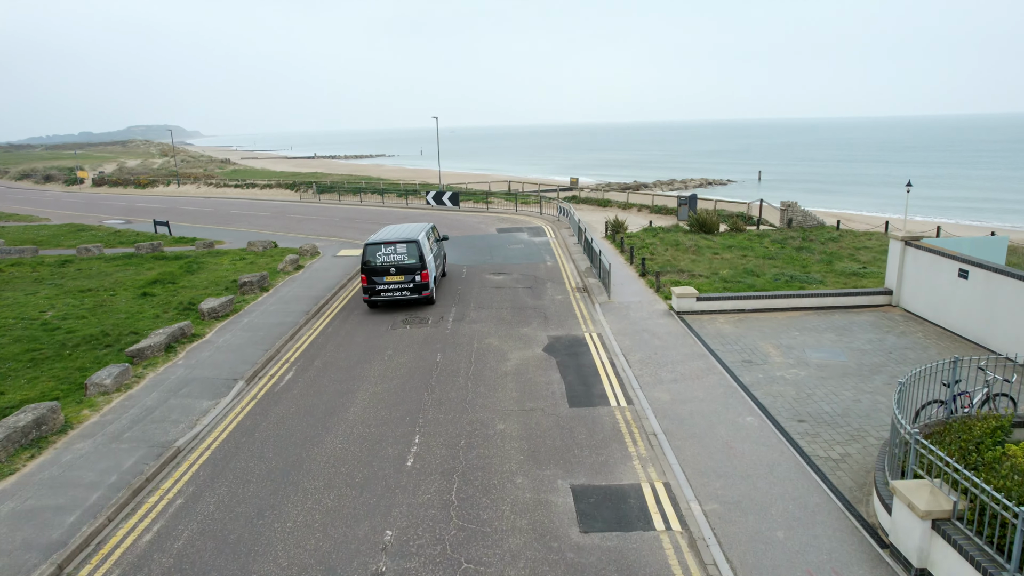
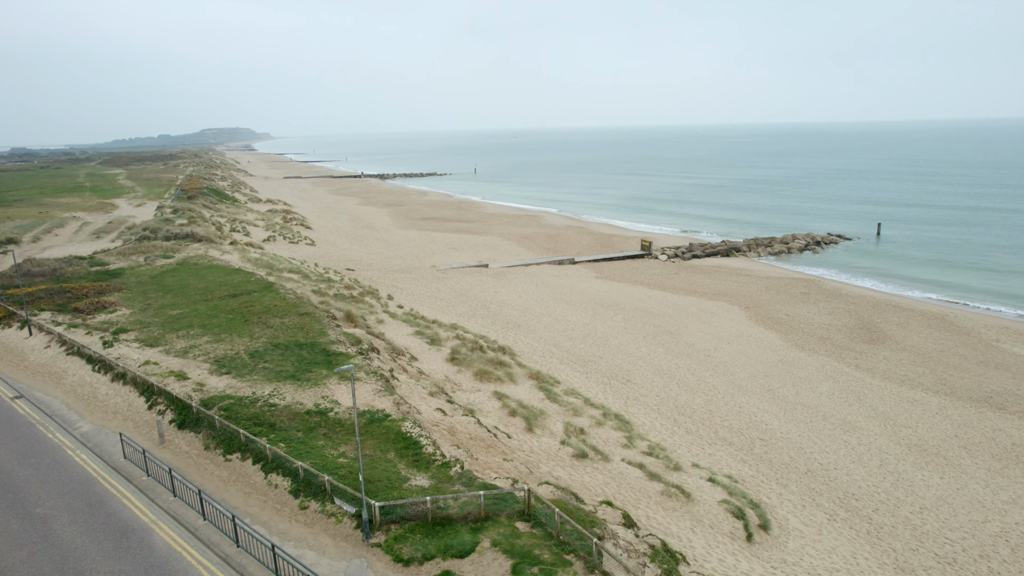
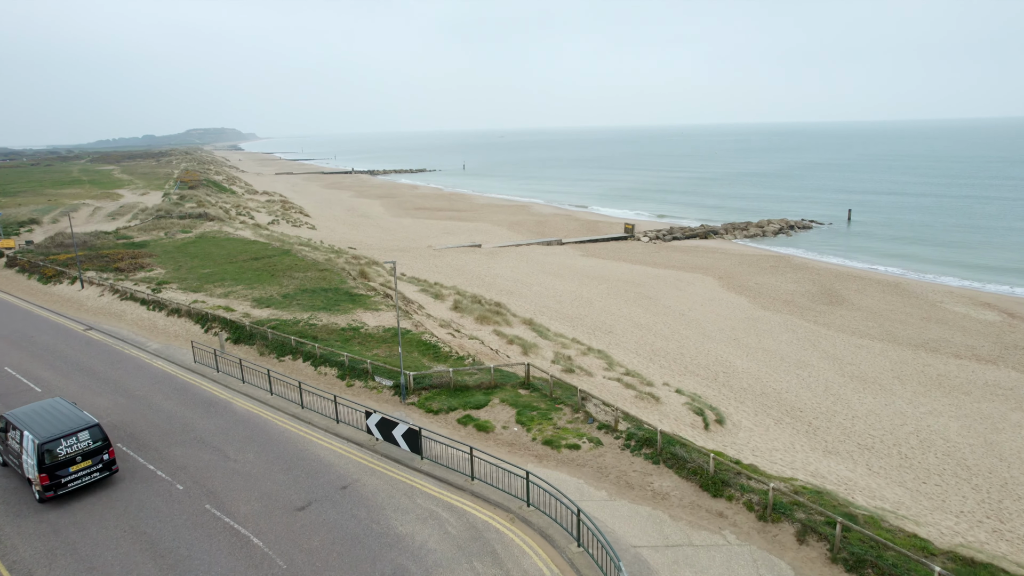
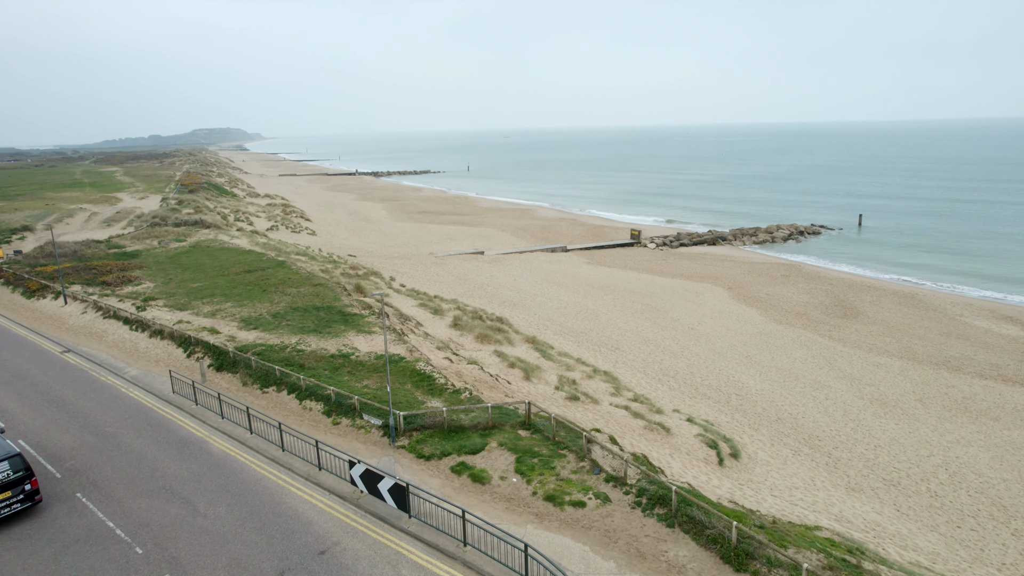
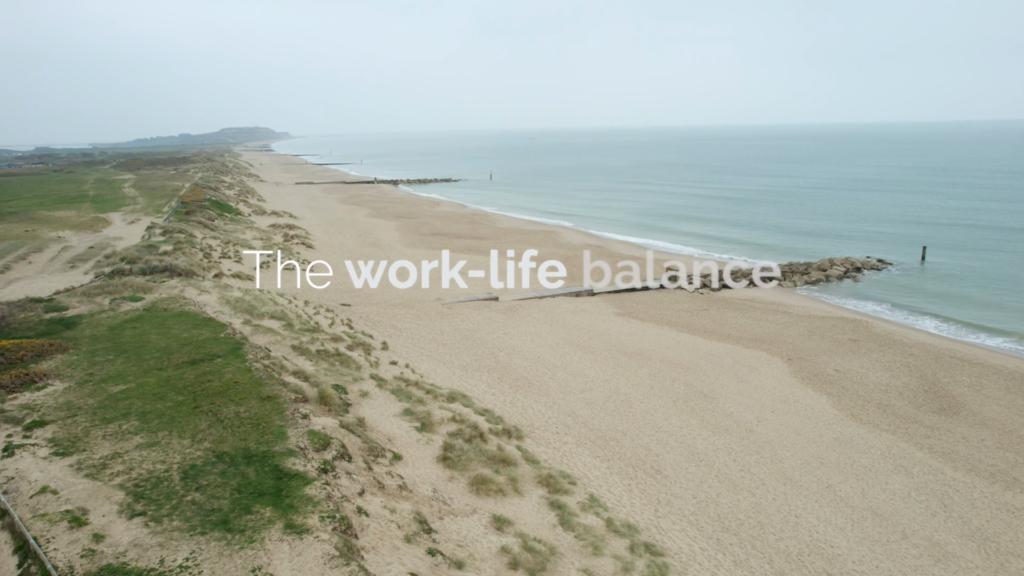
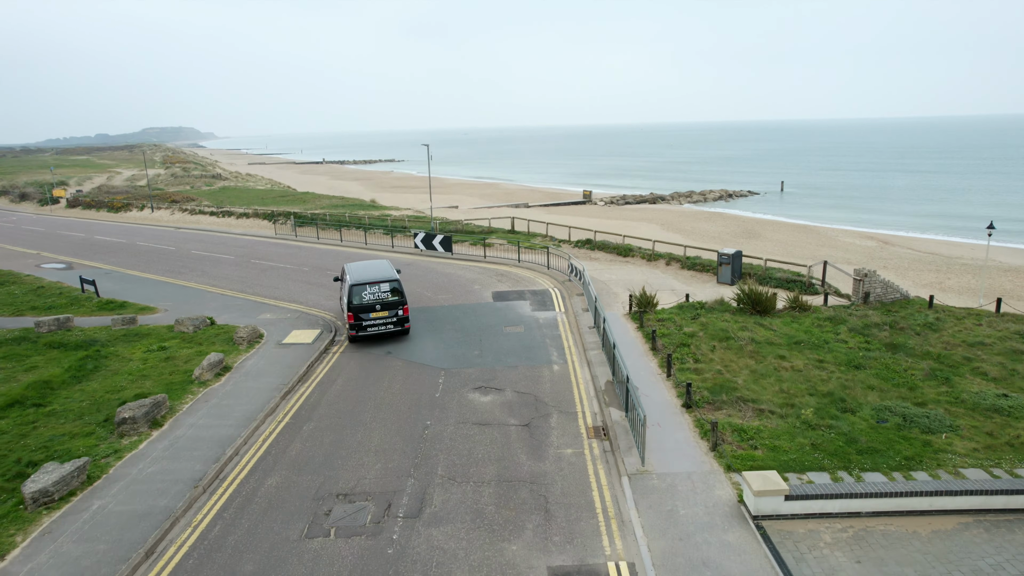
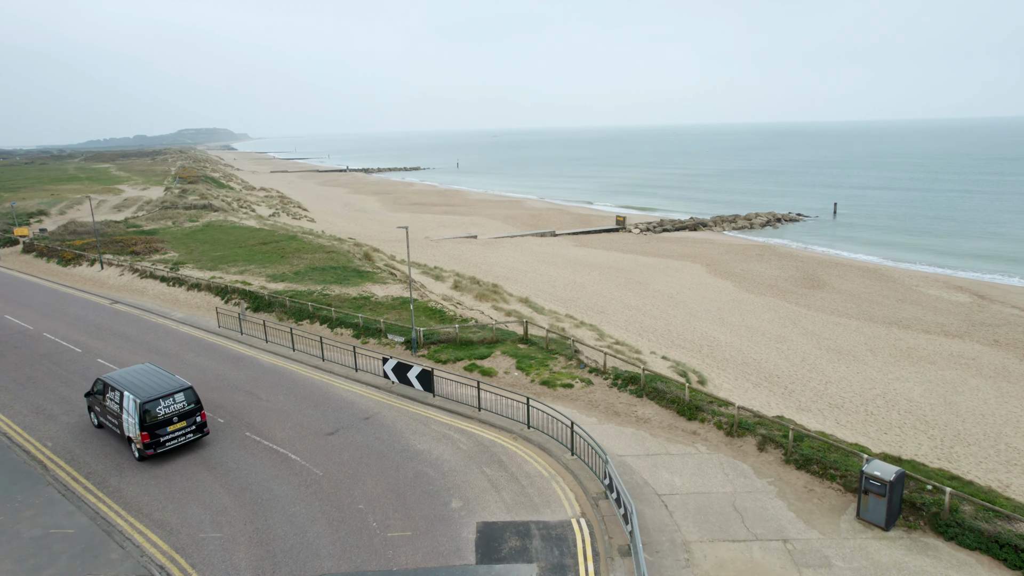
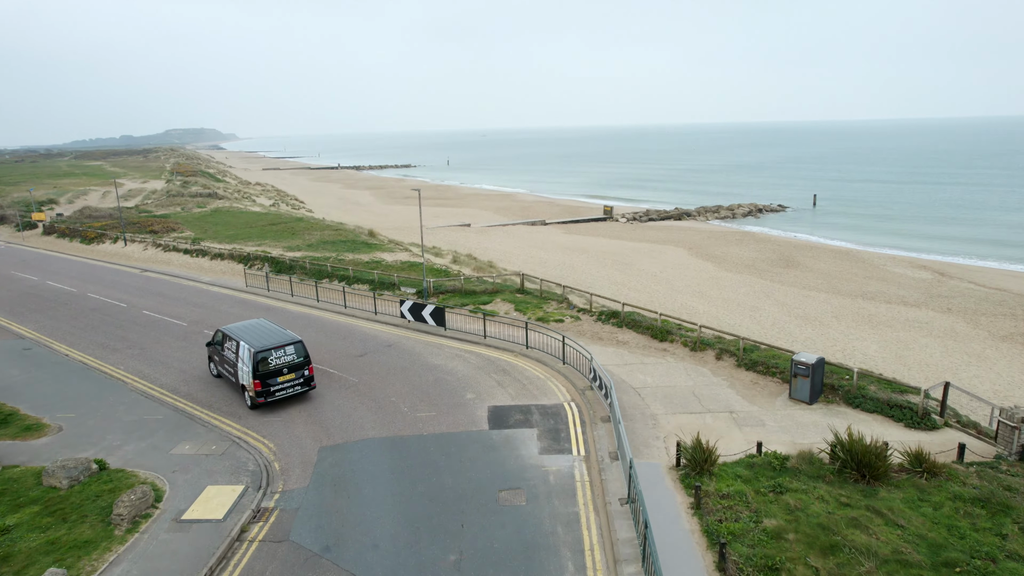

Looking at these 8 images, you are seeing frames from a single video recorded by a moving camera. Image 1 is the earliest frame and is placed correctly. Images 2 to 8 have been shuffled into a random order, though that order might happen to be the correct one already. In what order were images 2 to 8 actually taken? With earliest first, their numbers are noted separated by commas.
6, 8, 7, 3, 4, 2, 5
